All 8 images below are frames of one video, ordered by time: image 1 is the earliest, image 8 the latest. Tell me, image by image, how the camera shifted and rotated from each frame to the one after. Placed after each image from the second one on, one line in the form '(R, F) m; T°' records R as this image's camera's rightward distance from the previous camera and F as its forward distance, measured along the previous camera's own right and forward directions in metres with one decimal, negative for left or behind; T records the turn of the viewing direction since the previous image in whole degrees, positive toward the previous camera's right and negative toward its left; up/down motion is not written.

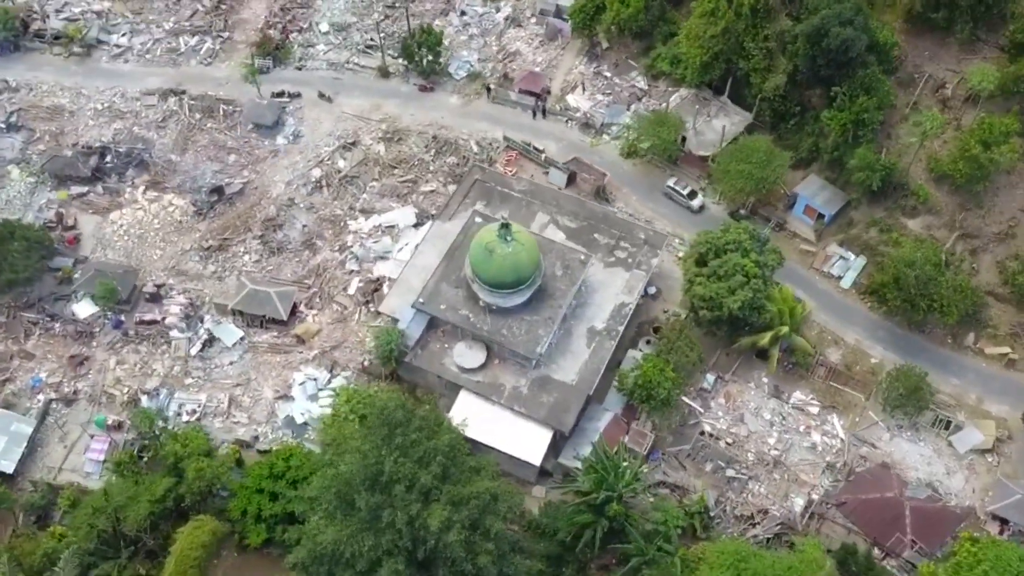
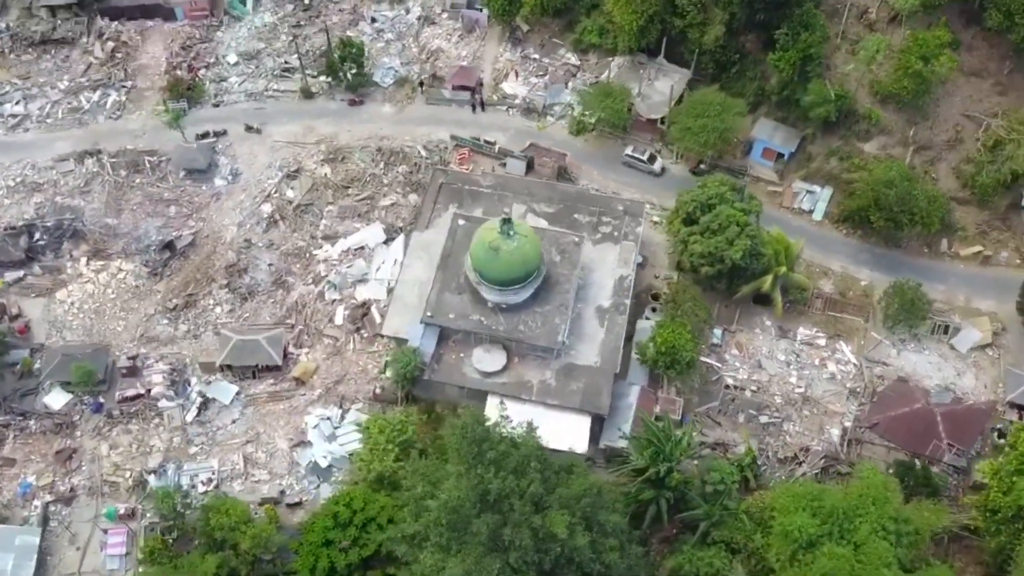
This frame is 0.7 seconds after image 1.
(-4.6, +1.0) m; +8°
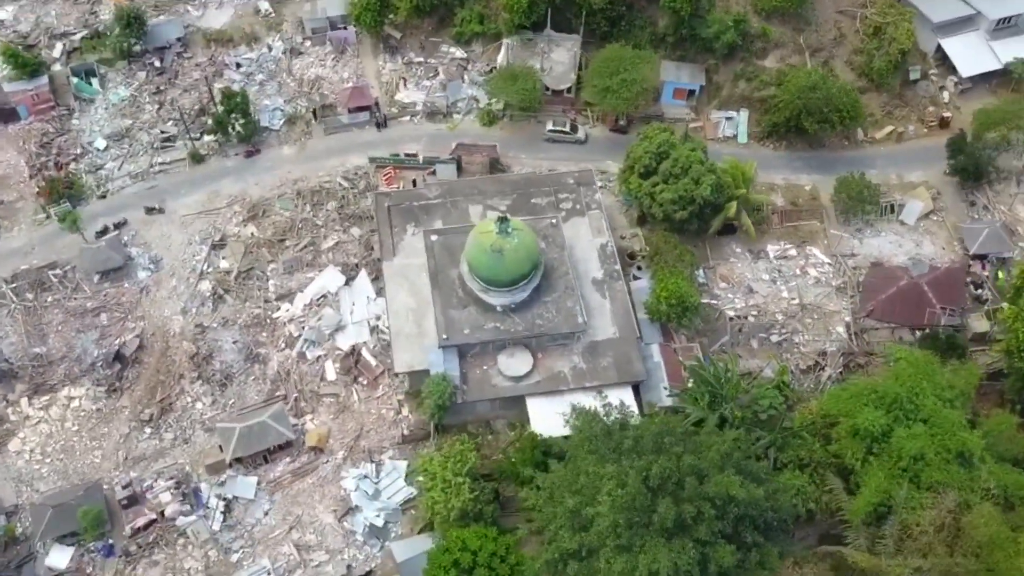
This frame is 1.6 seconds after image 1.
(-6.4, +1.5) m; +12°
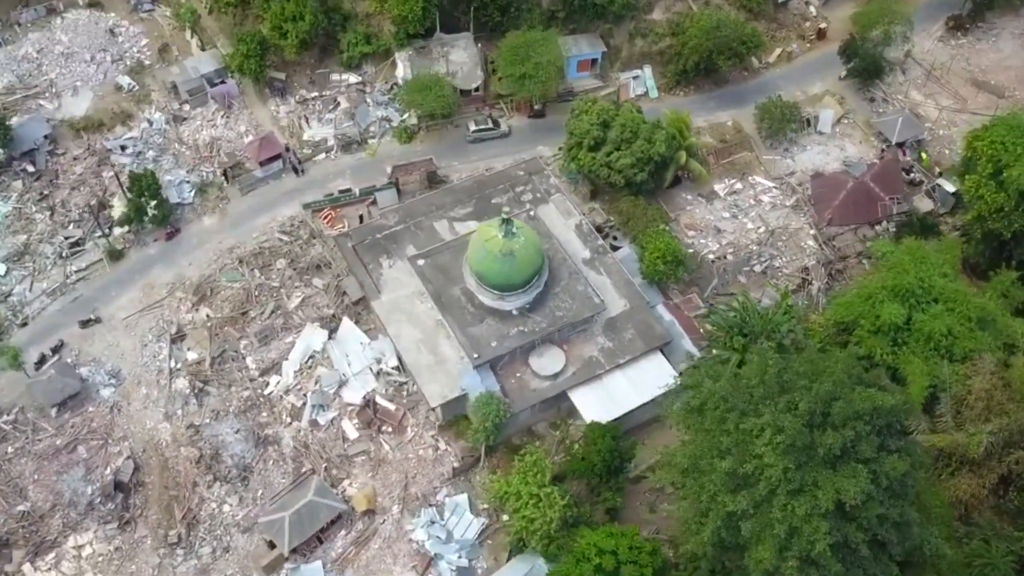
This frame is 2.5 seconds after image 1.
(-6.3, +1.4) m; +12°
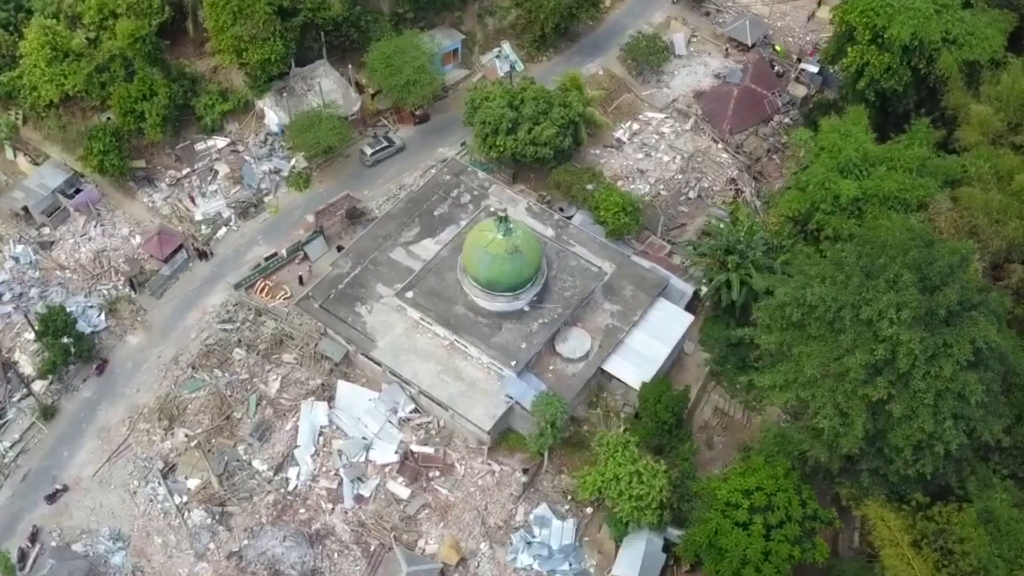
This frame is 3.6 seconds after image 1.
(-7.4, +2.0) m; +14°
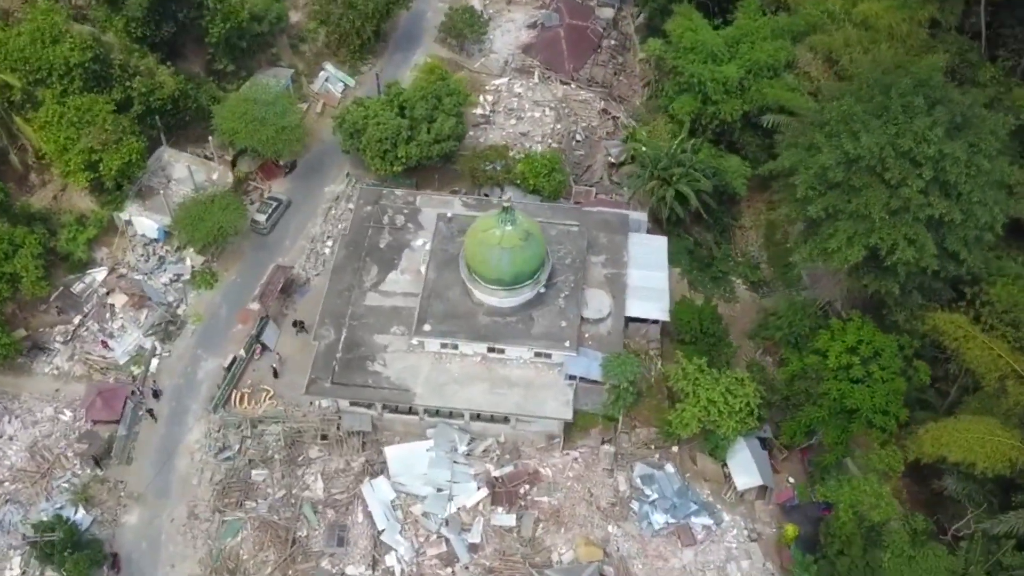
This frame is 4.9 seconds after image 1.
(-9.0, +2.5) m; +18°
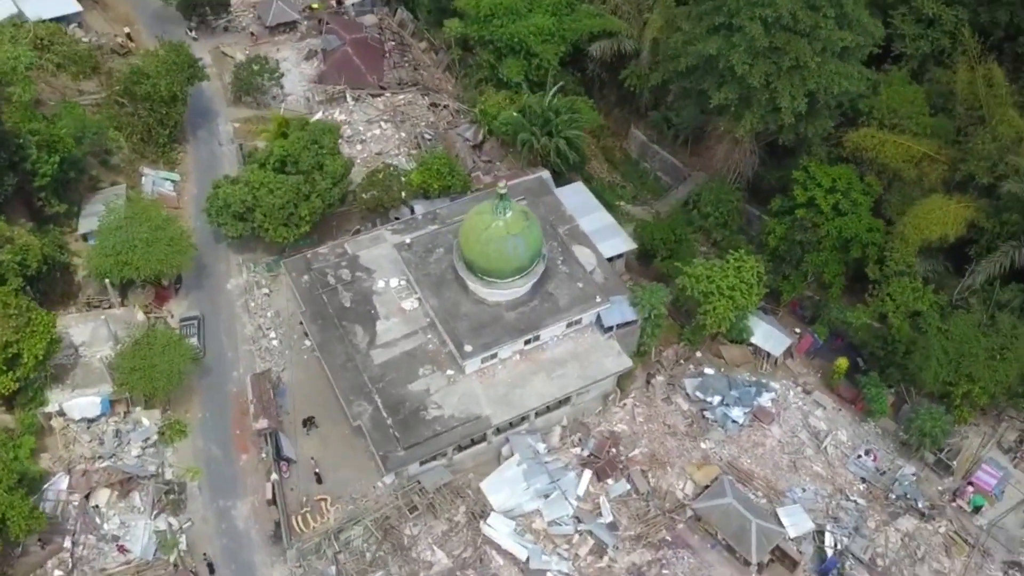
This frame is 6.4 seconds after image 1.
(-9.9, +2.5) m; +21°
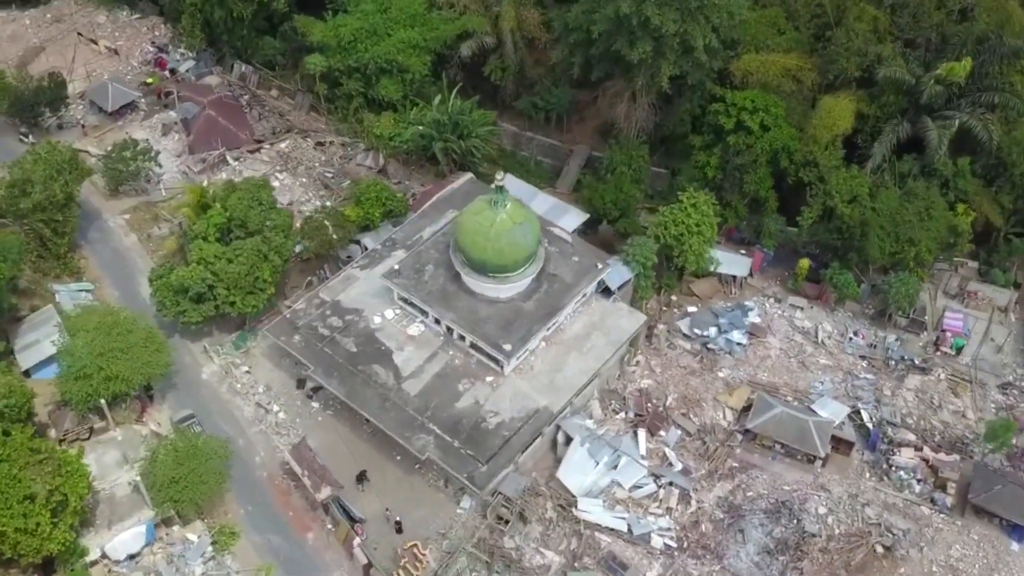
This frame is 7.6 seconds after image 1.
(-7.3, +1.1) m; +15°
